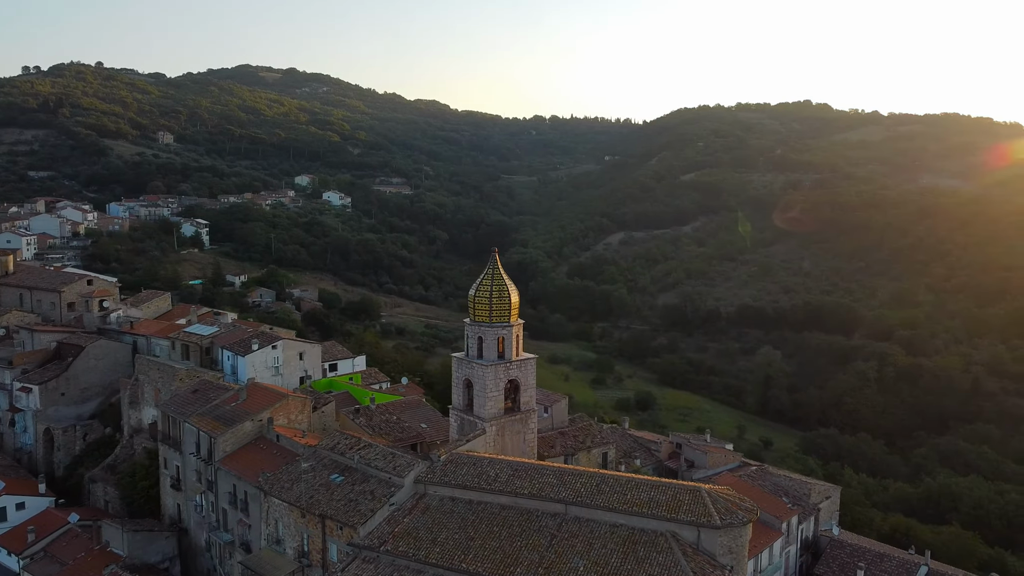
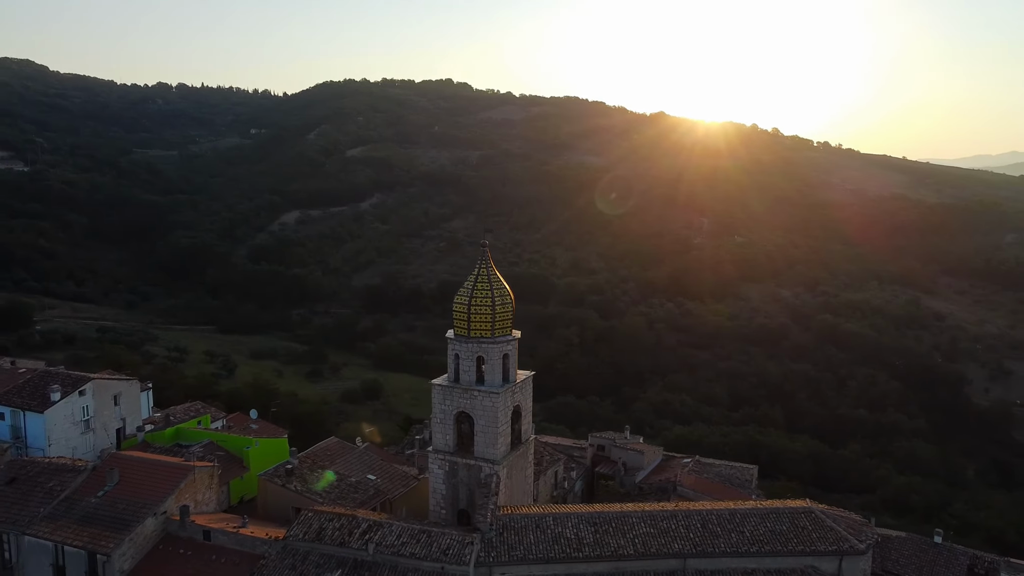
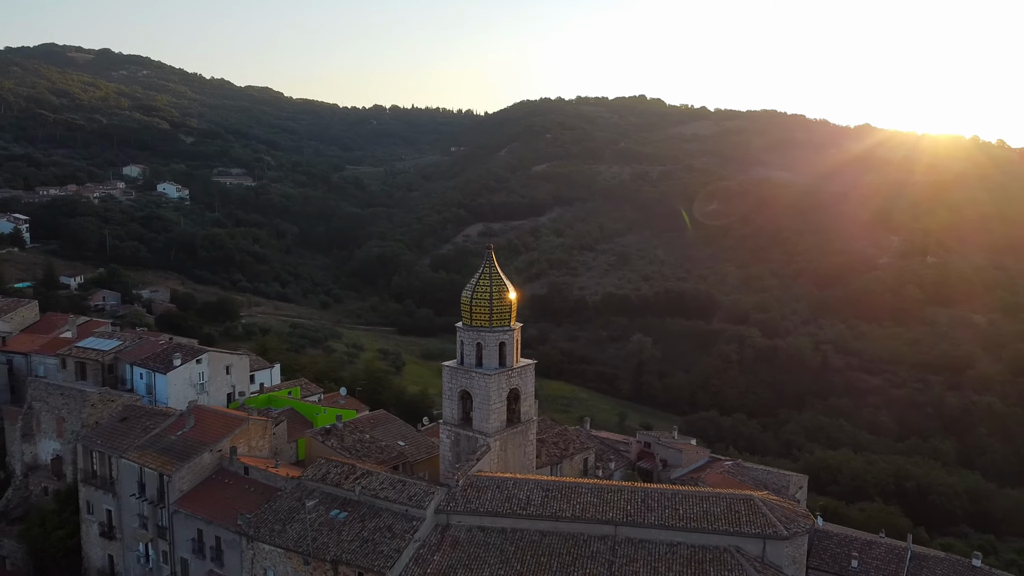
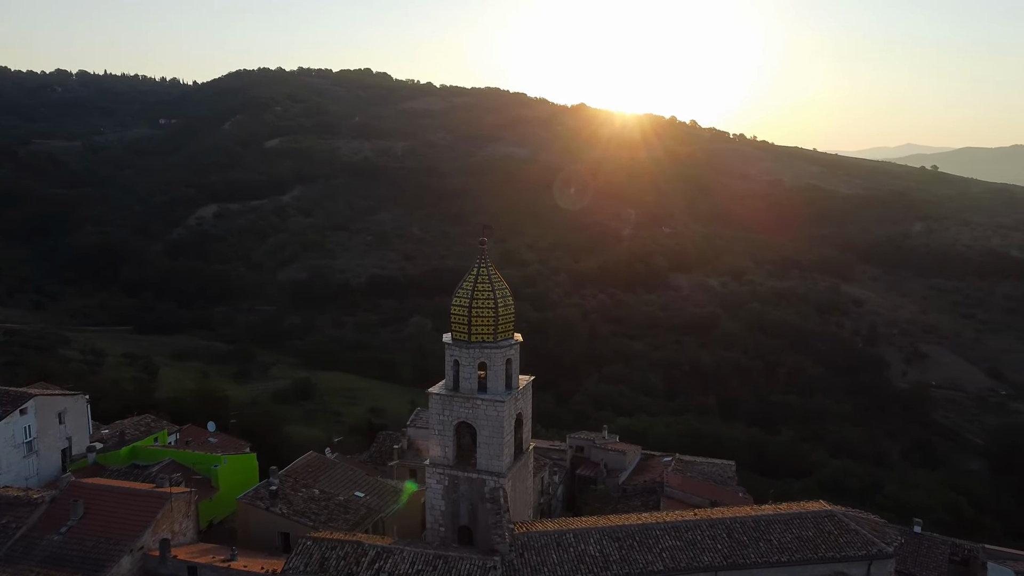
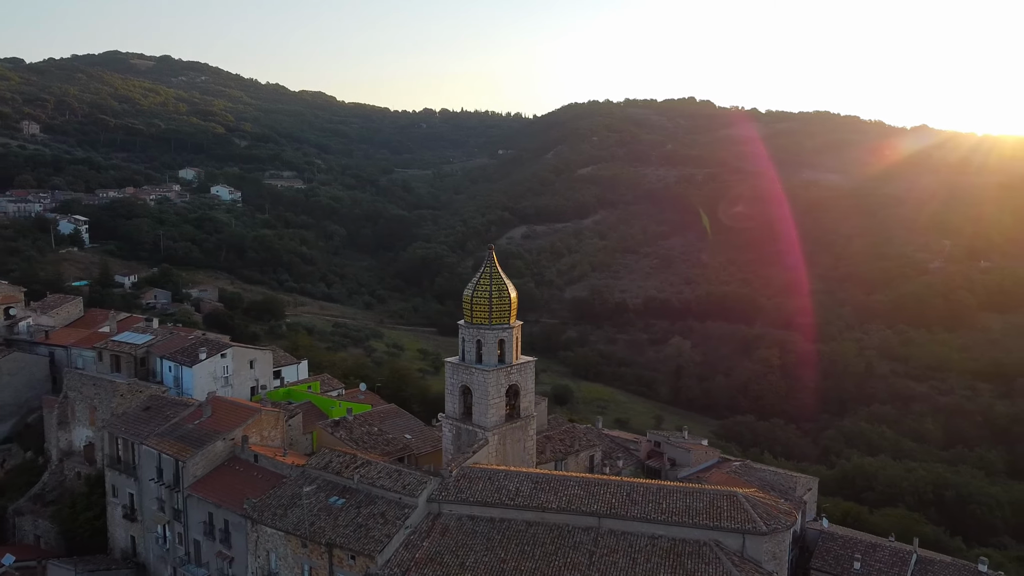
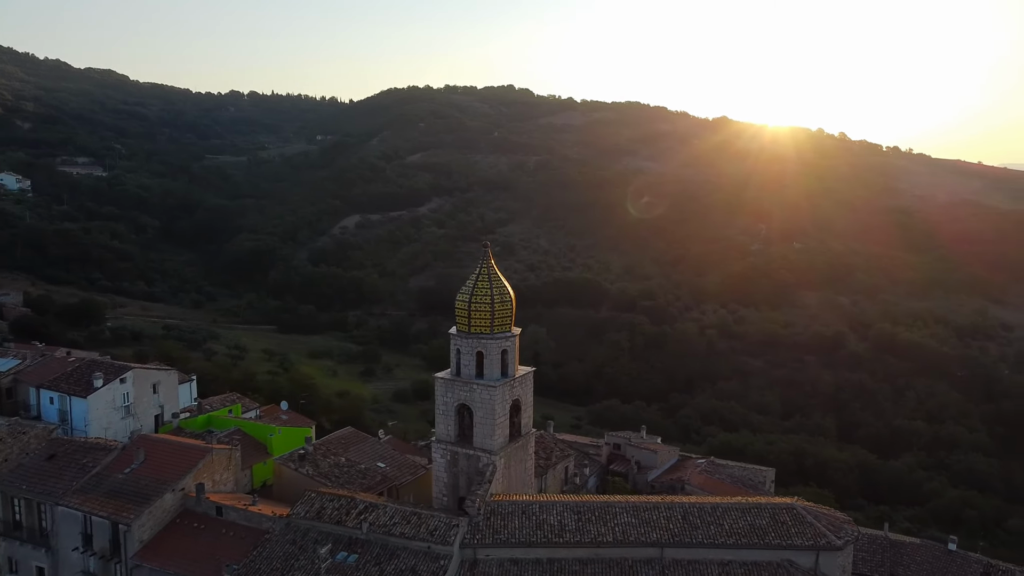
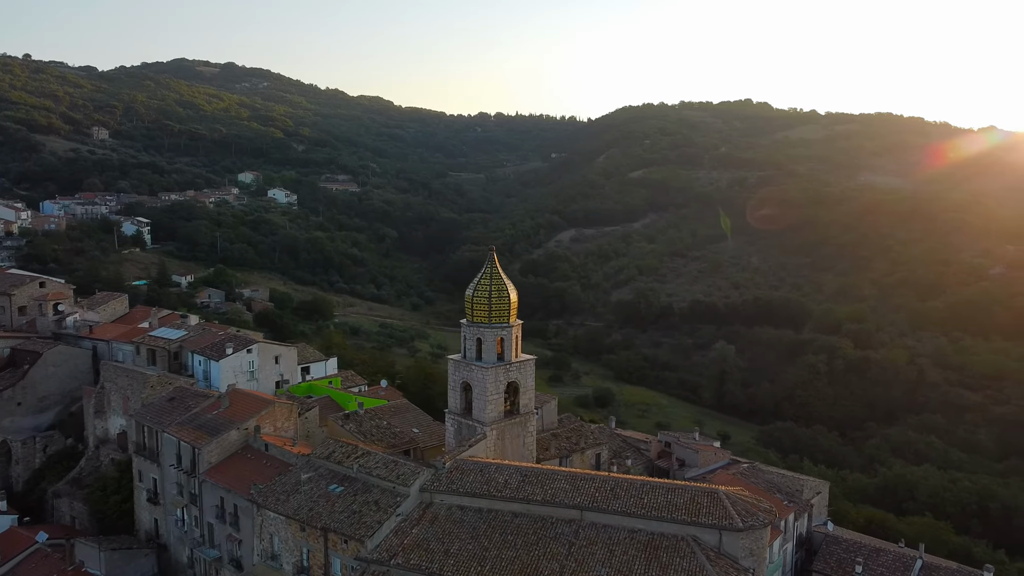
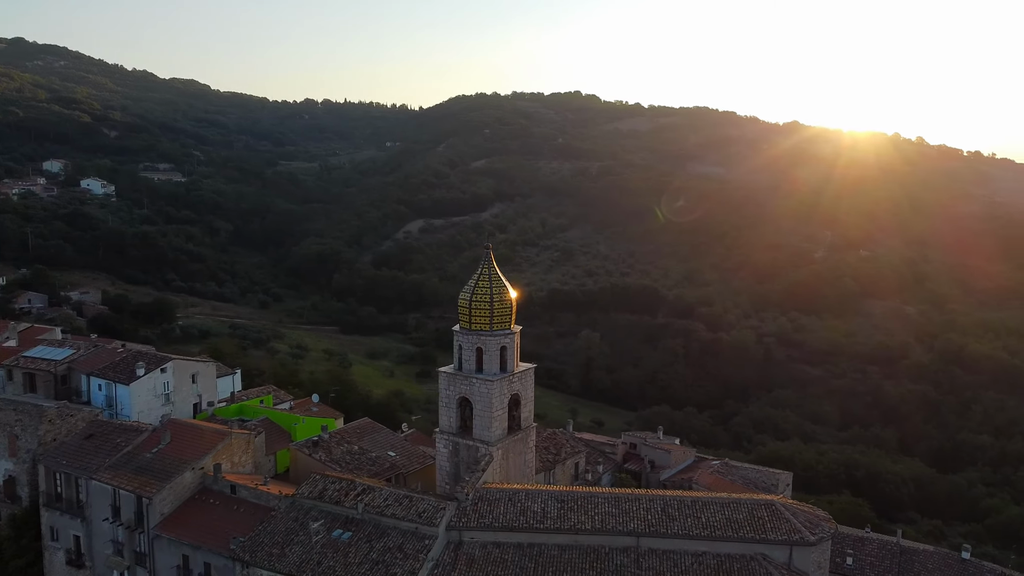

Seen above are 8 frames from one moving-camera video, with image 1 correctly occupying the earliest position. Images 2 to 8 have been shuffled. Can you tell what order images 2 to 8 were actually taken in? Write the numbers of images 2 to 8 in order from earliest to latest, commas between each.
7, 5, 3, 8, 6, 2, 4
